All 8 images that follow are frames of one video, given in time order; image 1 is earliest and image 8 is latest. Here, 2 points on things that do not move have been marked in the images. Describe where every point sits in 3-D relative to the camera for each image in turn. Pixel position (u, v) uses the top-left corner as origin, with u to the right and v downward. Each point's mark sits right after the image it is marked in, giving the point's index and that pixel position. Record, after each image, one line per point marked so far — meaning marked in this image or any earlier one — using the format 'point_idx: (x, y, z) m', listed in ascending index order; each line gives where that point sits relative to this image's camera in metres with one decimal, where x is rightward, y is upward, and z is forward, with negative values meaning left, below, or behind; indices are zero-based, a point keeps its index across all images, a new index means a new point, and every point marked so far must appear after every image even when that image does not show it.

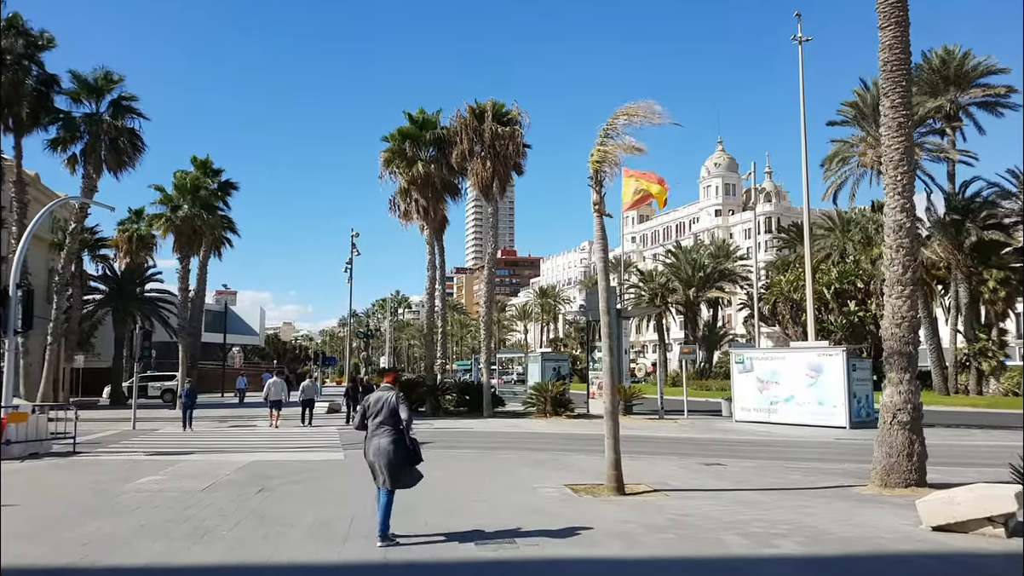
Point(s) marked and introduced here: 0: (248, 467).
0: (-4.7, -3.2, +13.3) m
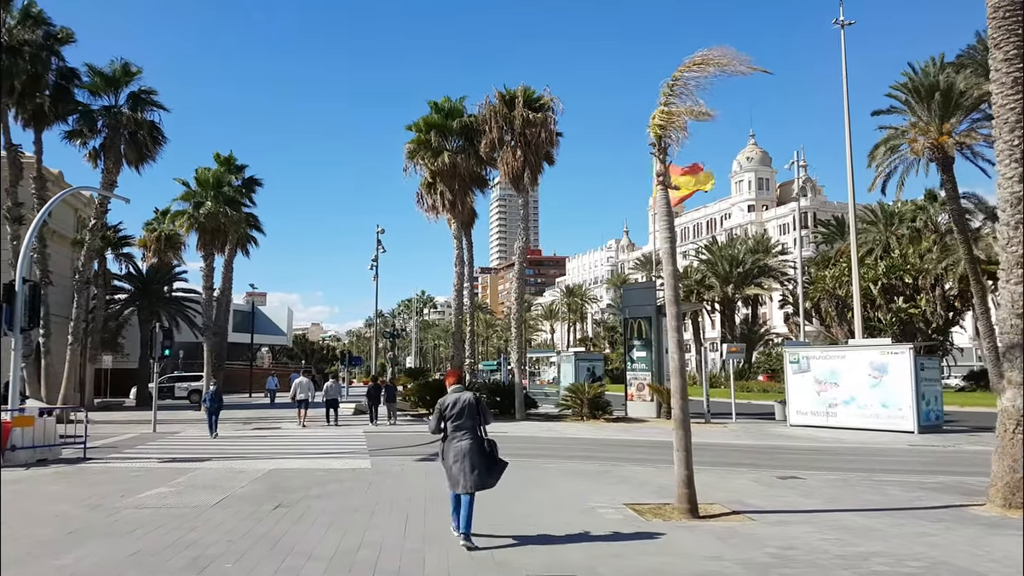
0: (-3.9, -3.1, +12.0) m
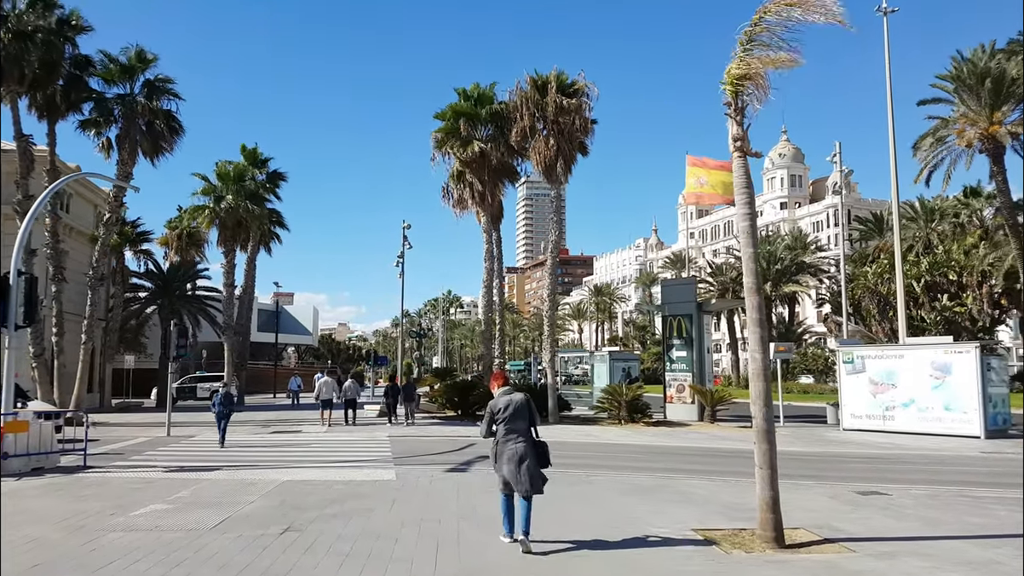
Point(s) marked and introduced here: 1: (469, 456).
0: (-3.3, -2.9, +10.7) m
1: (-0.8, -3.4, +14.9) m
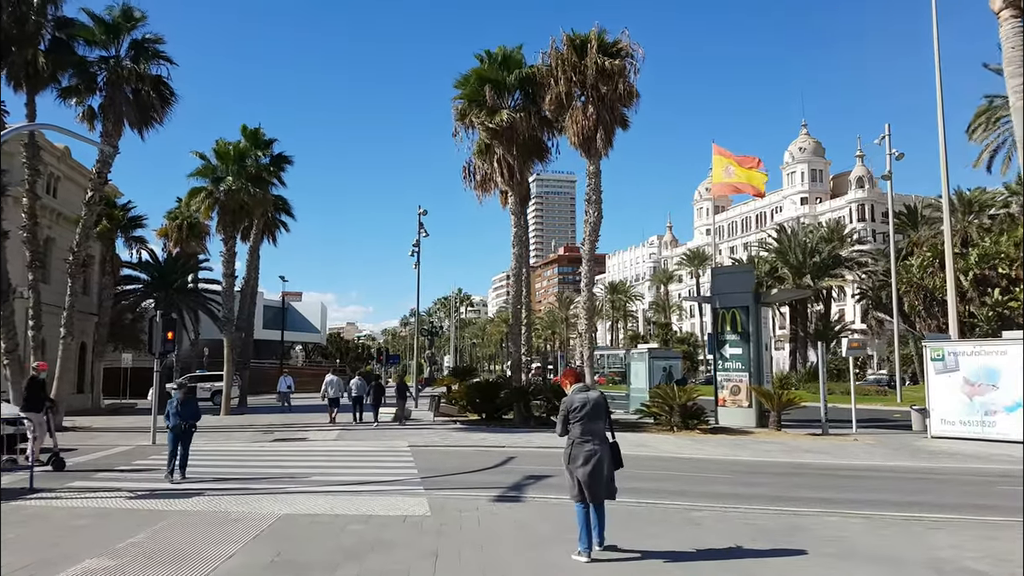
0: (-2.5, -2.6, +7.9) m
1: (+0.1, -3.0, +12.0) m
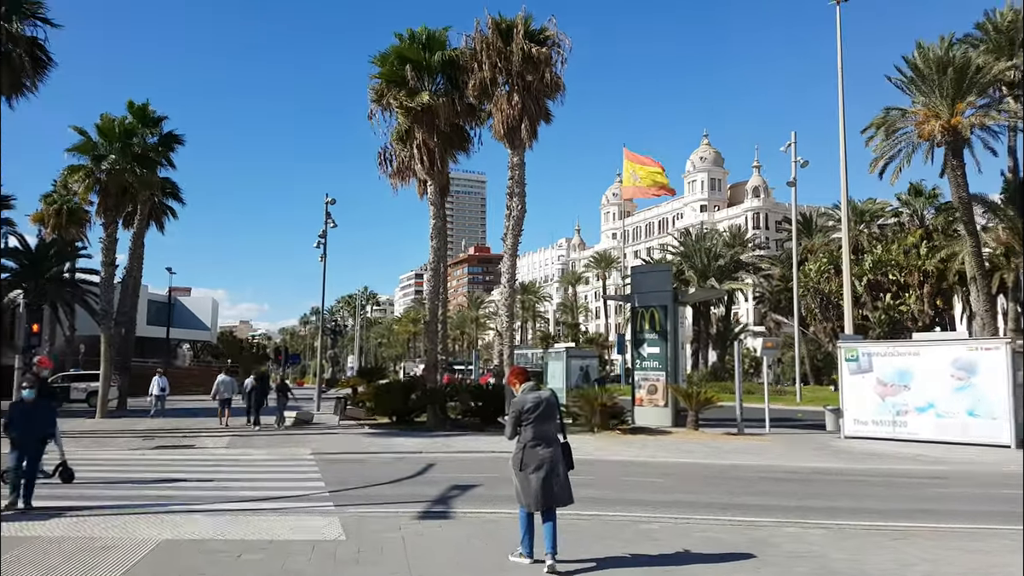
0: (-3.1, -2.4, +6.4) m
1: (-1.0, -2.9, +10.8) m
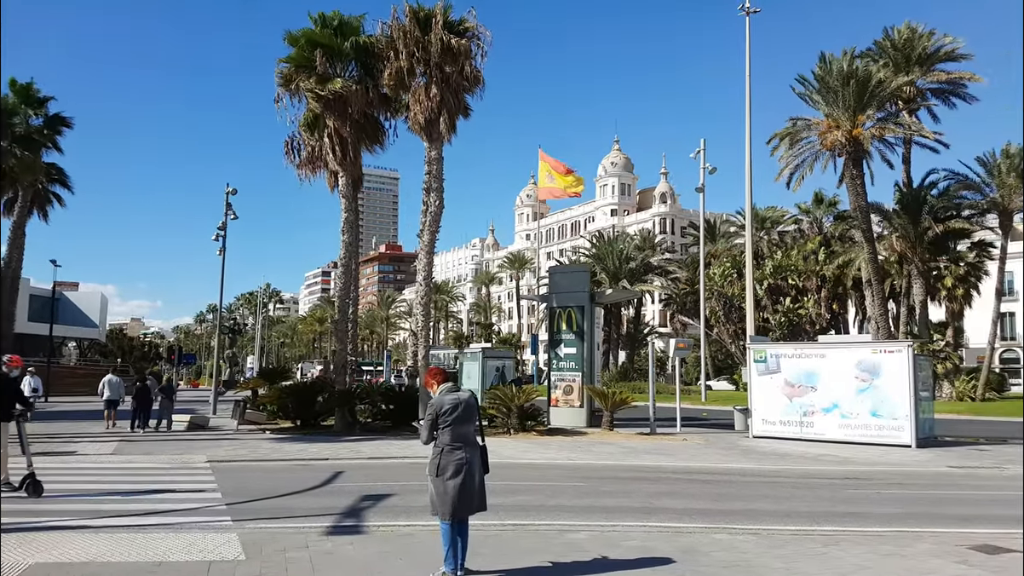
0: (-3.7, -2.3, +5.5) m
1: (-2.2, -2.8, +10.1) m
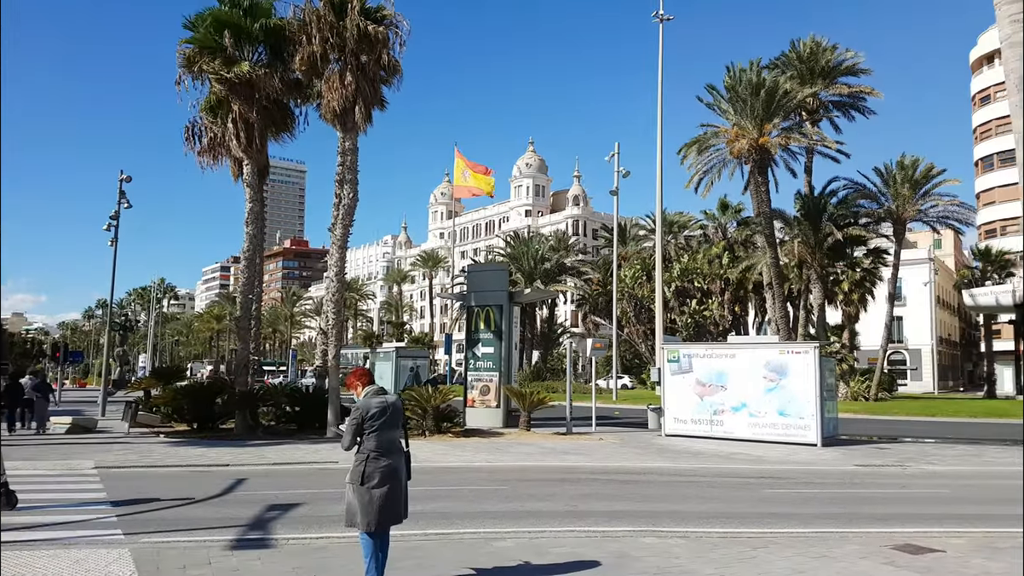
0: (-4.1, -2.2, +4.6) m
1: (-3.2, -2.7, +9.4) m
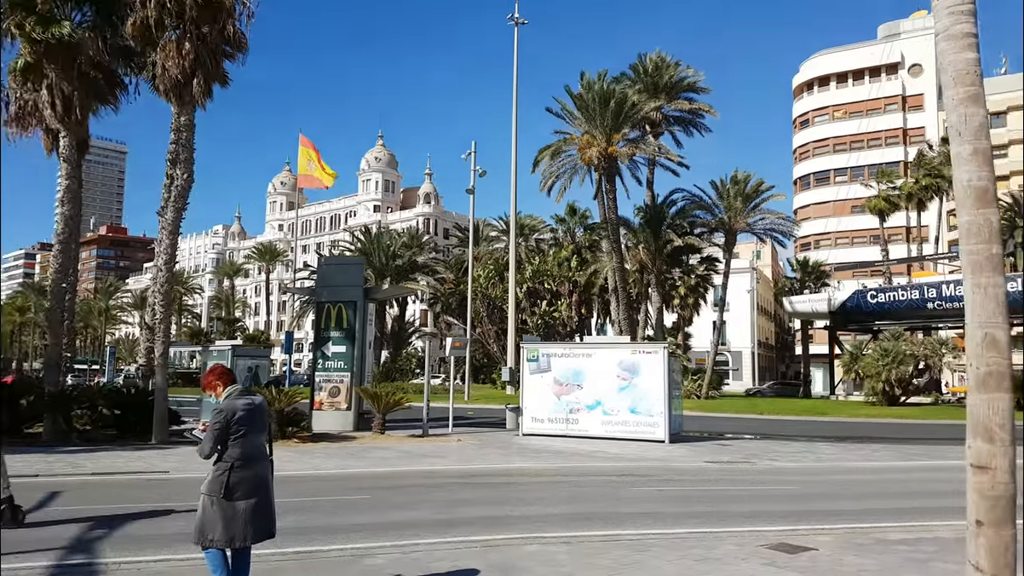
0: (-4.6, -2.0, +3.2) m
1: (-4.7, -2.5, +8.1) m
